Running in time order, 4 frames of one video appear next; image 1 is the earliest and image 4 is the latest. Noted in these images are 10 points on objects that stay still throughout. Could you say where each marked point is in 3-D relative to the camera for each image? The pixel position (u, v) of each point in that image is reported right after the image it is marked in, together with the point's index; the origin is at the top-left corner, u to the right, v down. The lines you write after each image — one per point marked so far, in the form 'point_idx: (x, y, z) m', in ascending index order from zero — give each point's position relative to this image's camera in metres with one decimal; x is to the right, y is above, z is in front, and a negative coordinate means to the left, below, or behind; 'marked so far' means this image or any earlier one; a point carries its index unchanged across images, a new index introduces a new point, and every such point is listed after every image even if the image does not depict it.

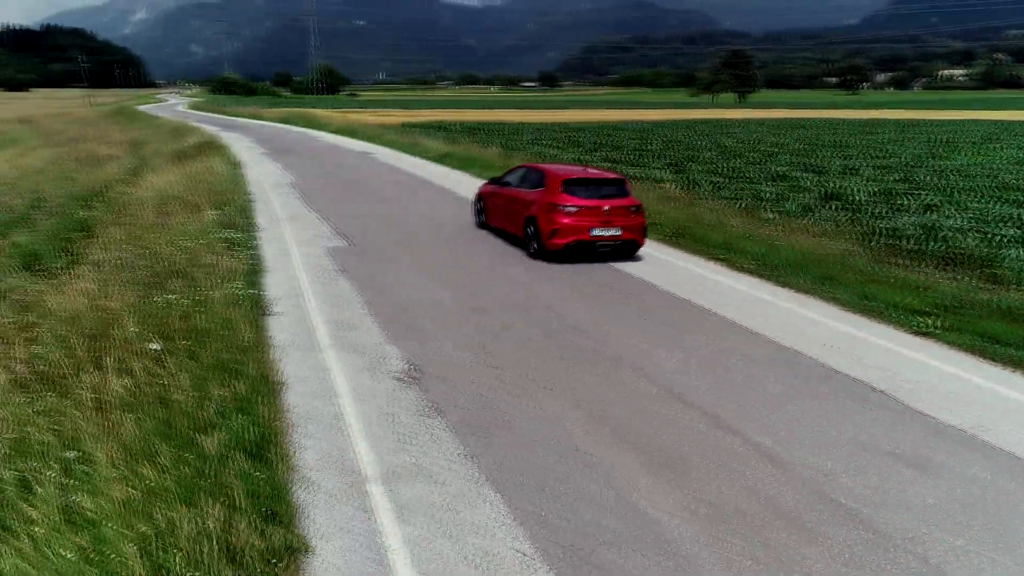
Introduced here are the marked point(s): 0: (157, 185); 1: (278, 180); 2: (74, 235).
0: (-6.9, +2.0, +14.0) m
1: (-5.3, +2.5, +16.2) m
2: (-6.1, +0.7, +10.0) m
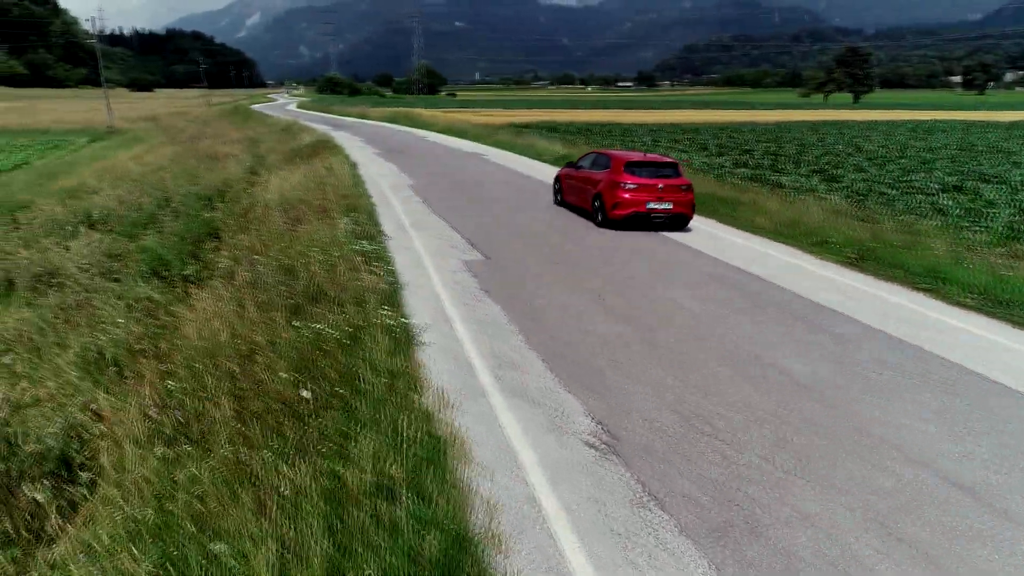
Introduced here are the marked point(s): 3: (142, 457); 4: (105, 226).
0: (-4.4, +1.9, +13.7) m
1: (-2.6, +2.4, +15.7) m
2: (-4.1, +0.7, +9.6) m
3: (-1.9, -0.9, +3.6) m
4: (-6.4, +1.0, +11.4) m
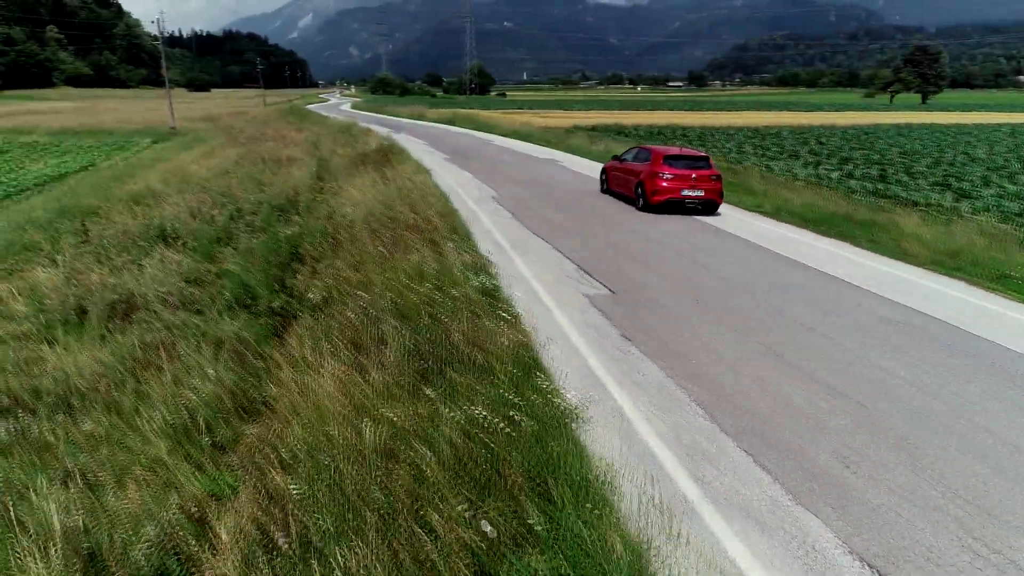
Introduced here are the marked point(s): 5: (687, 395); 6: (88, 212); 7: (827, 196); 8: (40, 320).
0: (-2.7, +1.6, +12.8) m
1: (-0.8, +2.1, +14.7) m
2: (-2.7, +0.3, +8.7) m
3: (-0.8, -1.2, +2.6) m
4: (-4.9, +0.7, +10.6) m
5: (+1.2, -0.7, +4.9) m
6: (-10.0, +1.8, +17.0) m
7: (+5.6, +1.6, +12.6) m
8: (-4.8, -0.3, +7.3) m
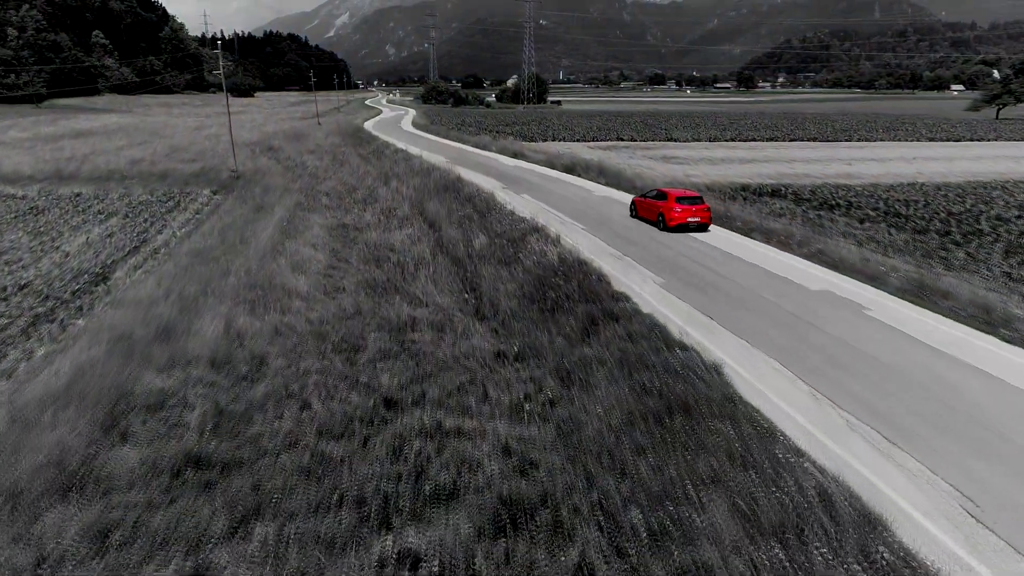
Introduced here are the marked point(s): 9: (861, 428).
0: (+1.9, -2.2, +6.0) m
1: (+3.9, -1.7, +7.8) m
2: (+1.6, -3.5, +1.9) m
3: (+3.2, -5.0, -4.3) m
4: (-0.4, -3.1, +3.9) m
5: (+5.4, -4.6, -2.1) m
6: (-5.3, -1.9, +10.5) m
7: (+10.1, -2.3, +5.4) m
8: (-0.5, -4.1, +0.6) m
9: (+4.0, -1.6, +8.2) m
